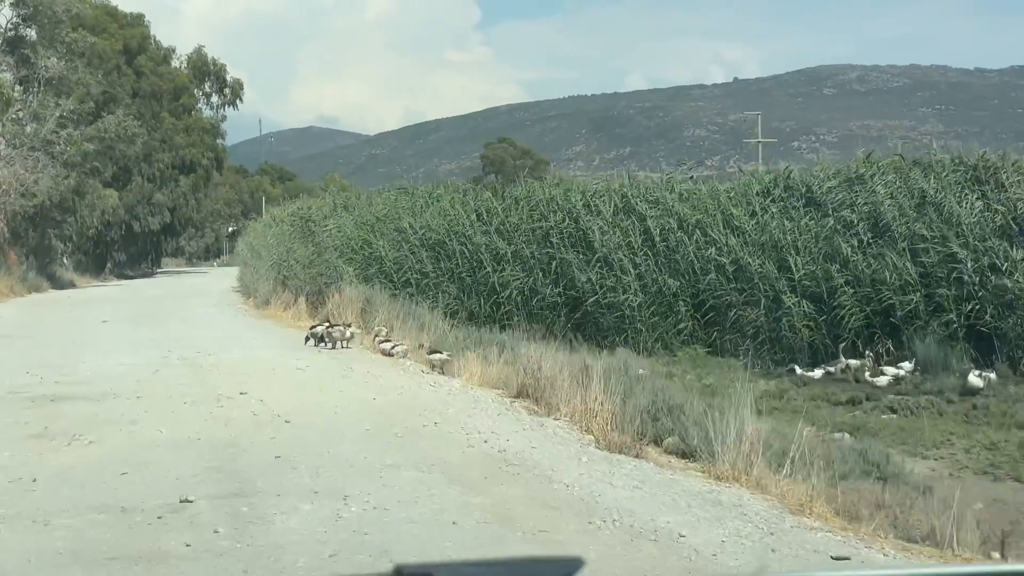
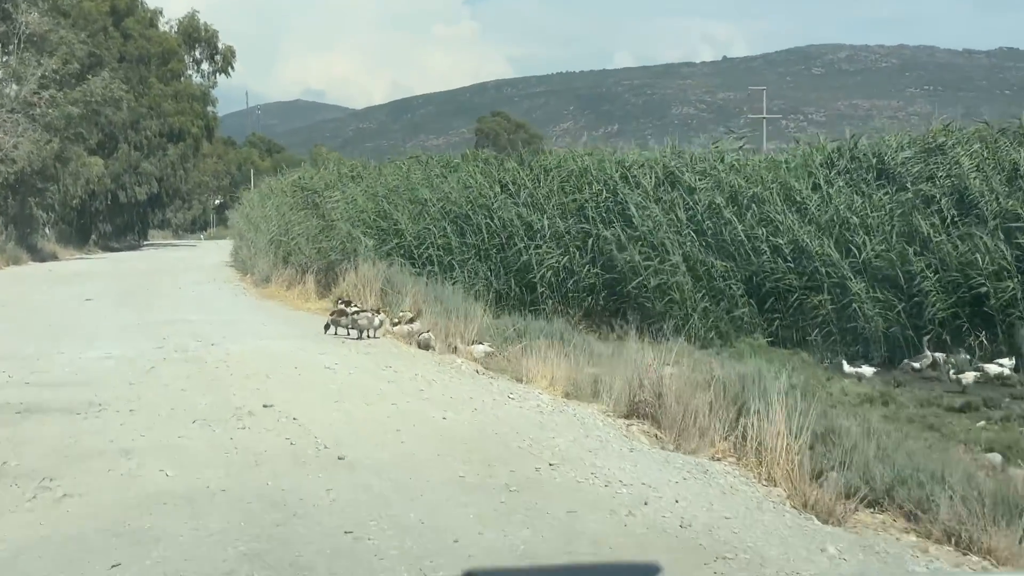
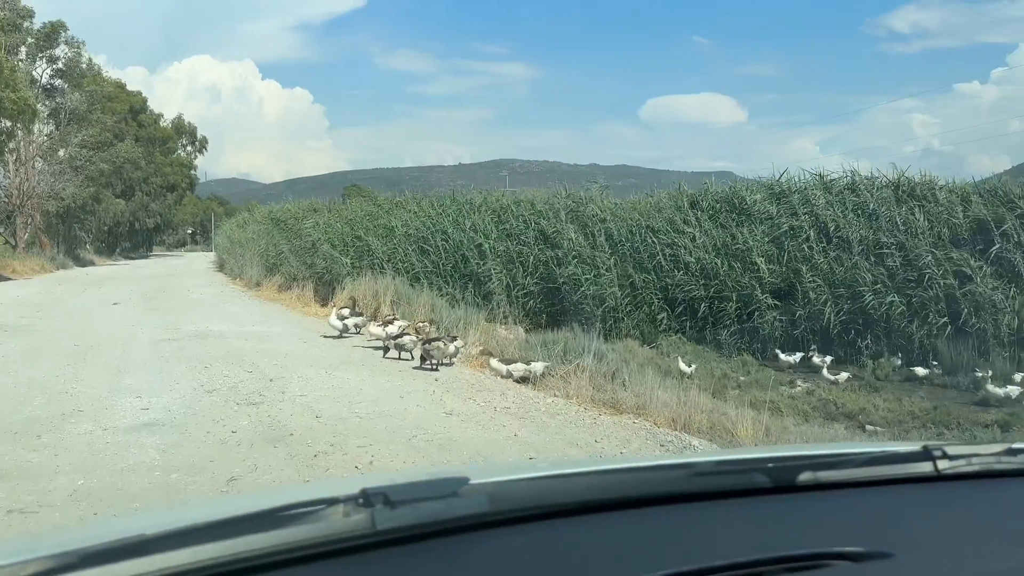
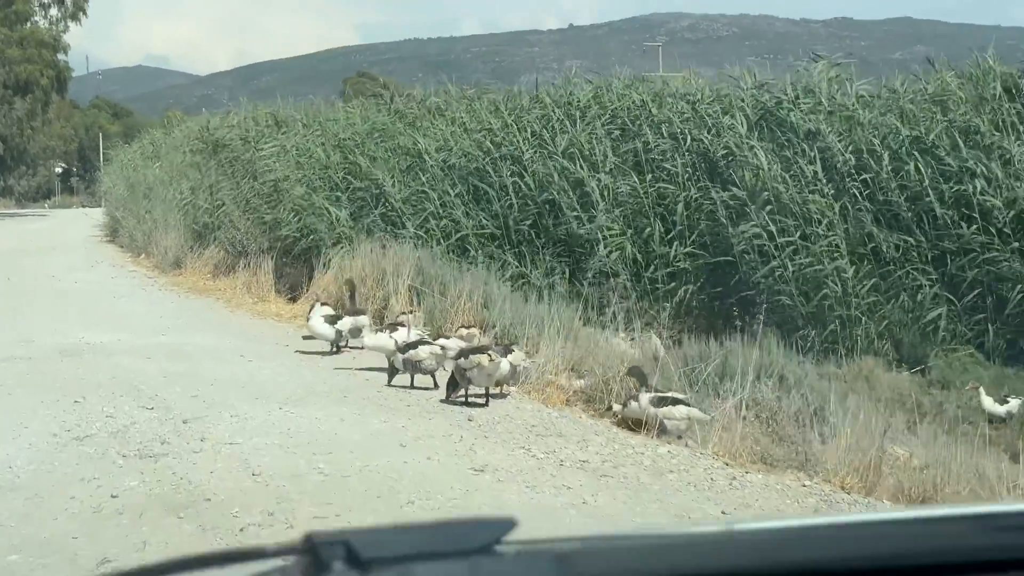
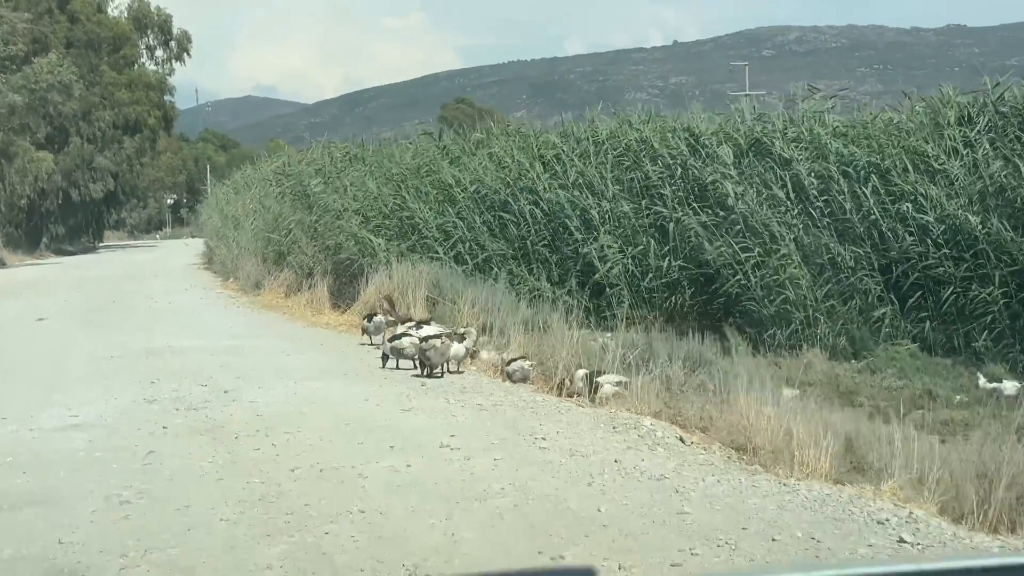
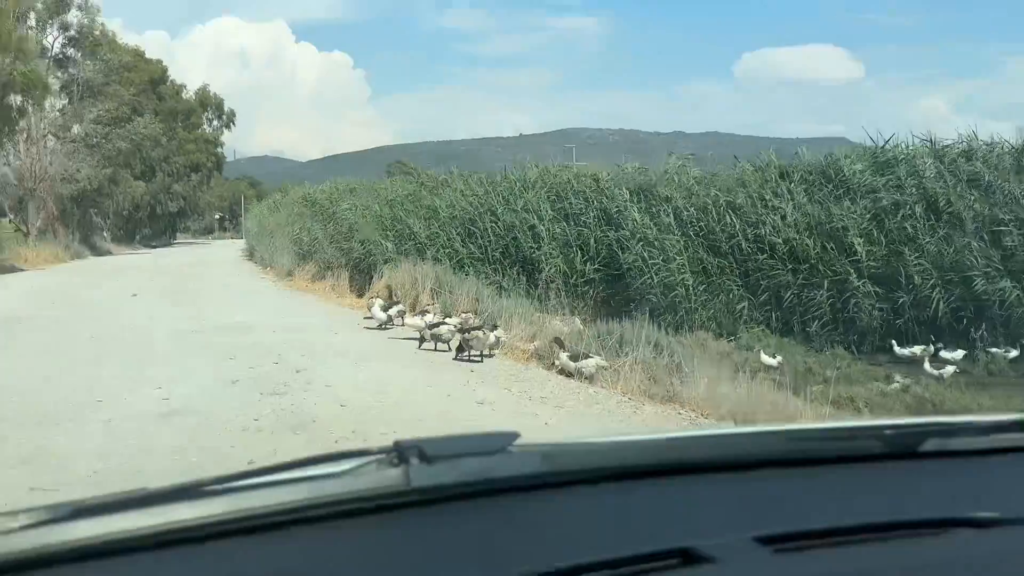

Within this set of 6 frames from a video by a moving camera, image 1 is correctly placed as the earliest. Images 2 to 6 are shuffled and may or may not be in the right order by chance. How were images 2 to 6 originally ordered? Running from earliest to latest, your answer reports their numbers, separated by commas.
2, 5, 4, 6, 3
